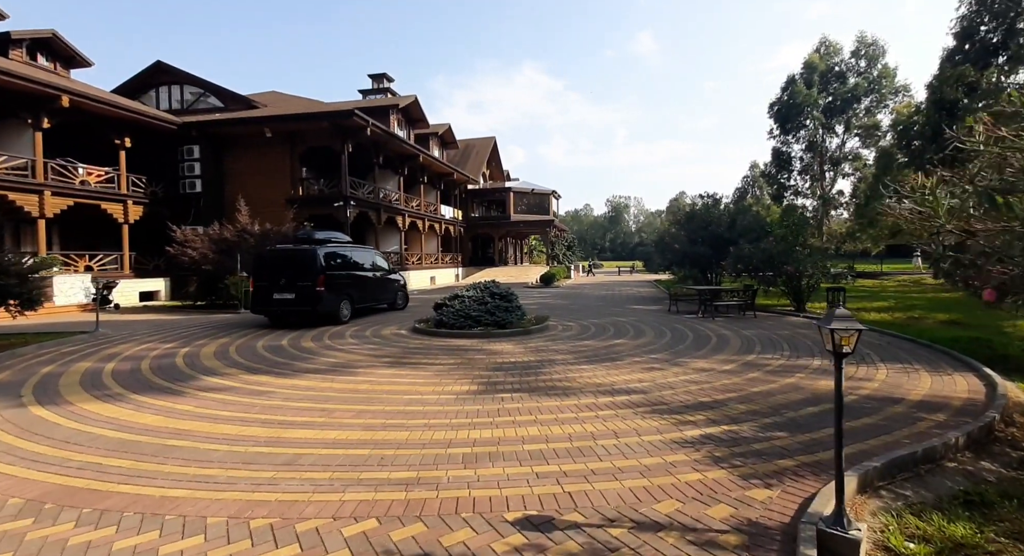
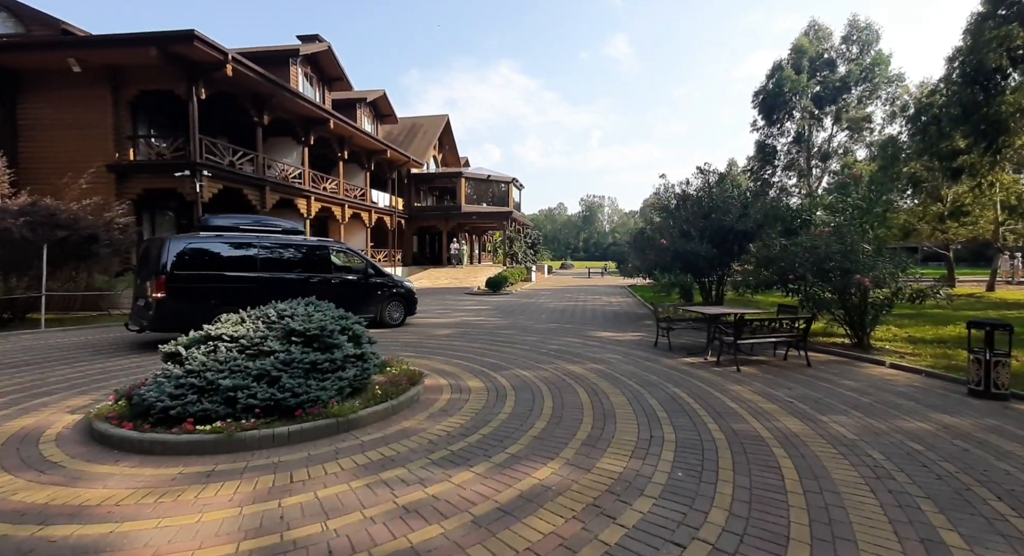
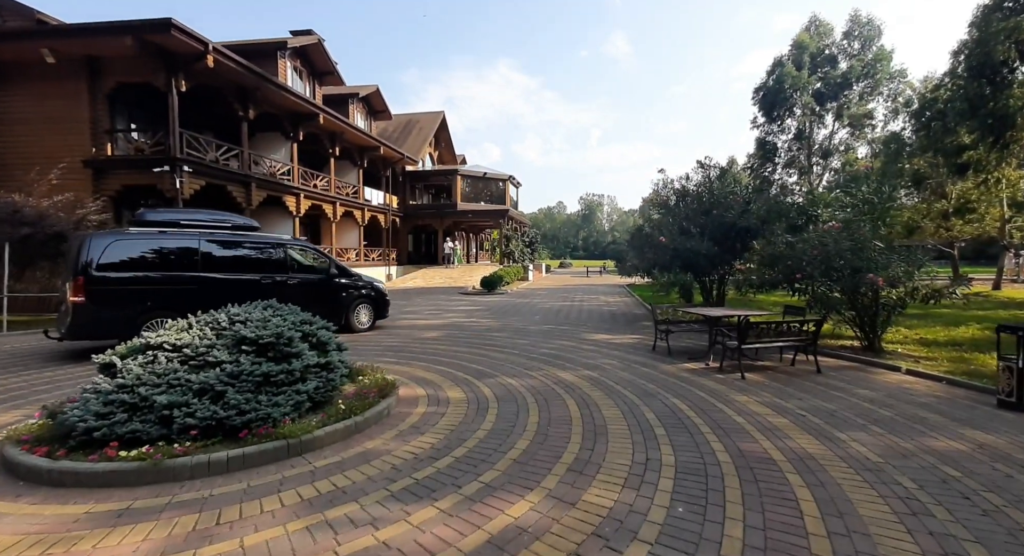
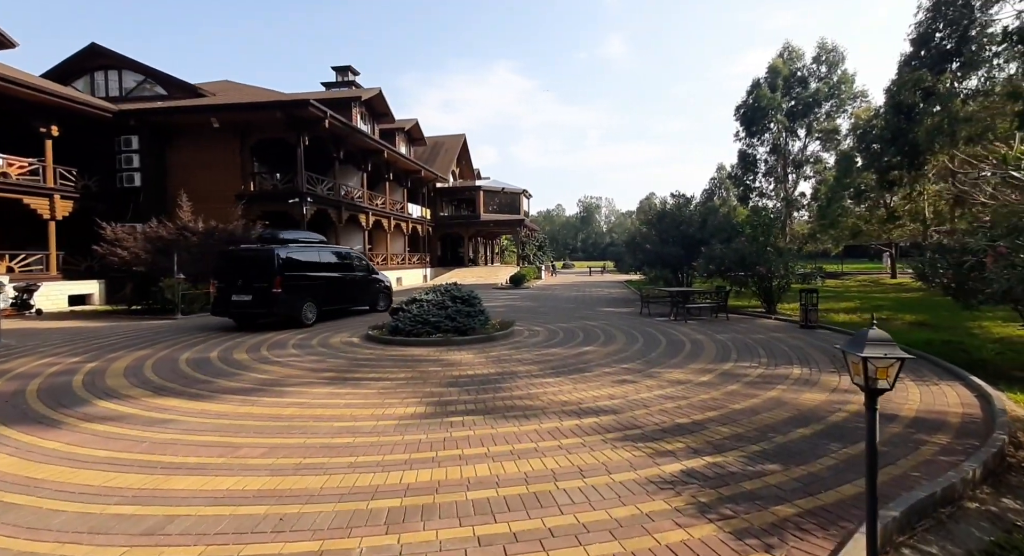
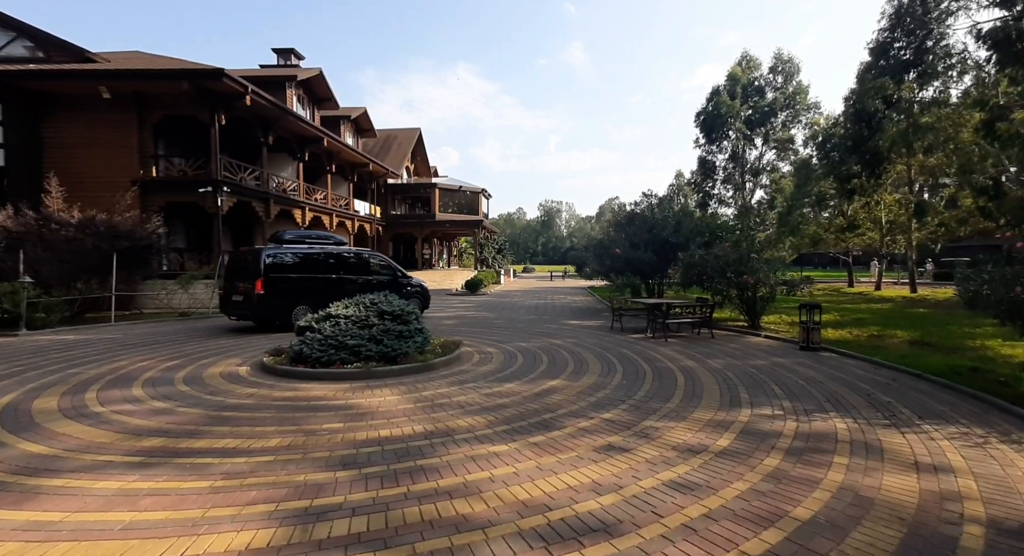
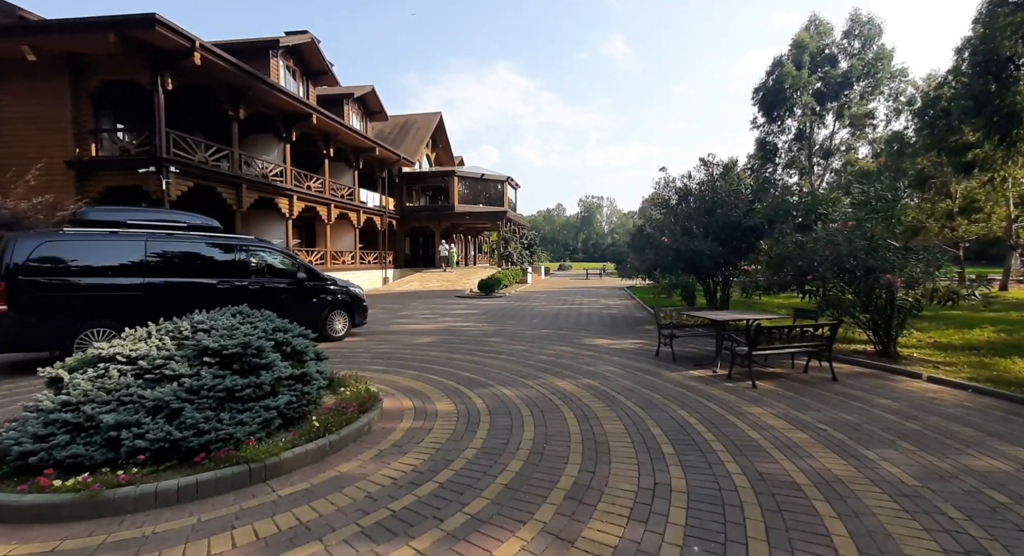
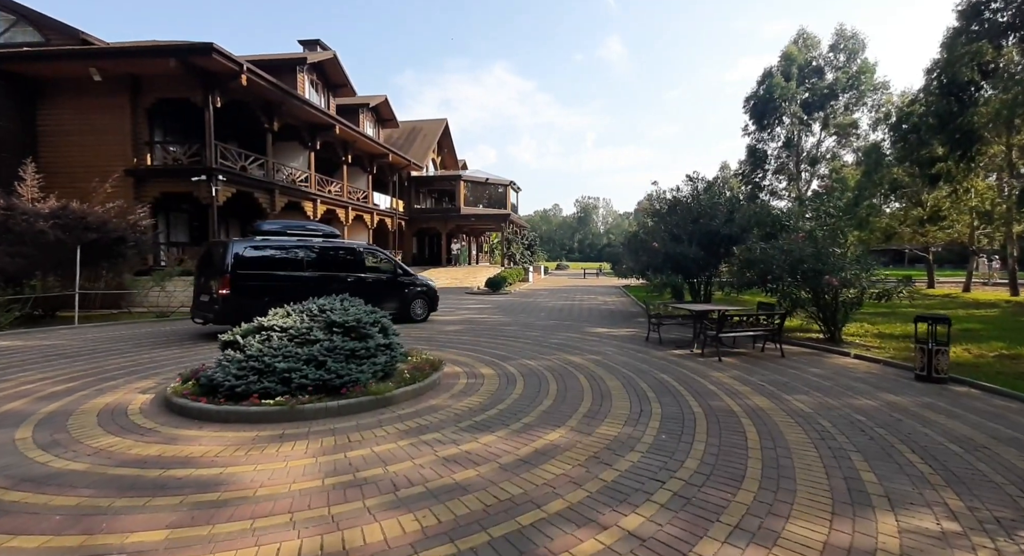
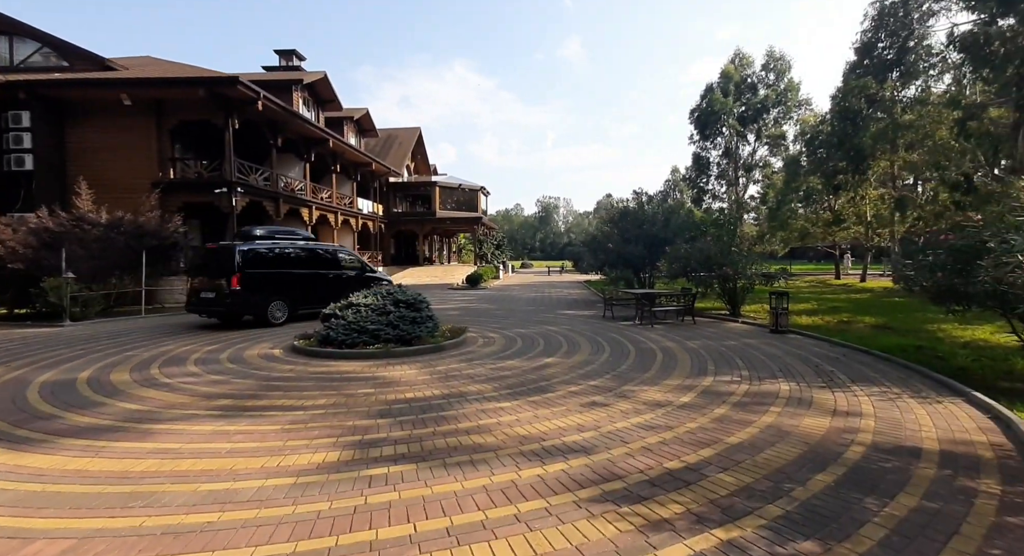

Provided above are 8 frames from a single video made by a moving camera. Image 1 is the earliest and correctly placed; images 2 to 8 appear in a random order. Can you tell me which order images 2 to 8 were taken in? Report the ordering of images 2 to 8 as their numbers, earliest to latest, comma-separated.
4, 8, 5, 7, 2, 3, 6
